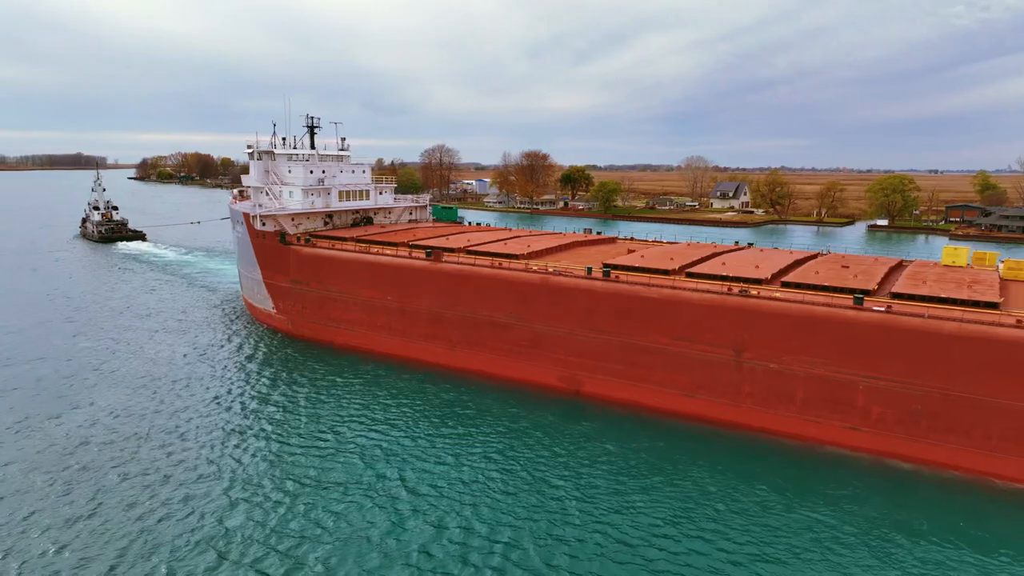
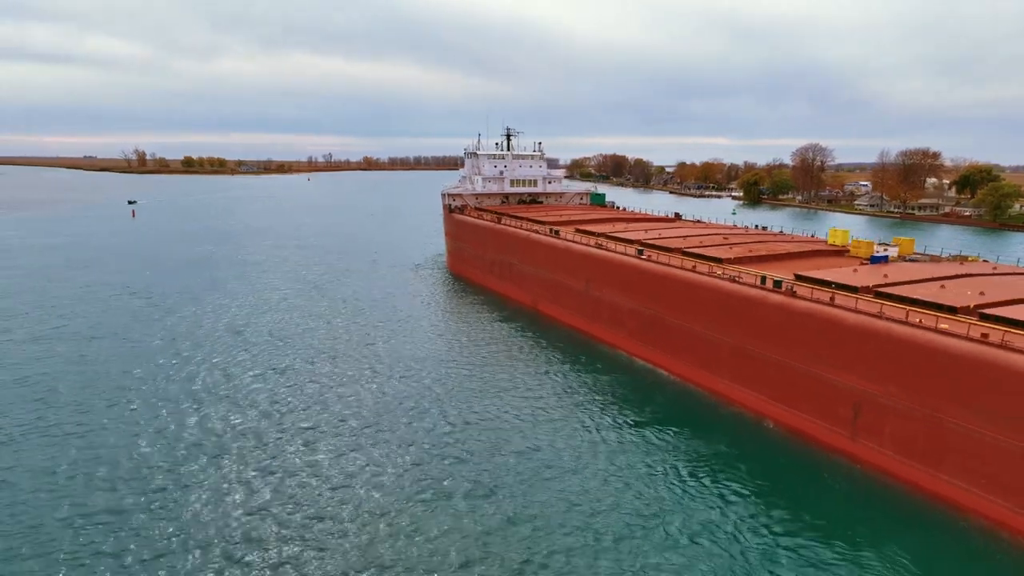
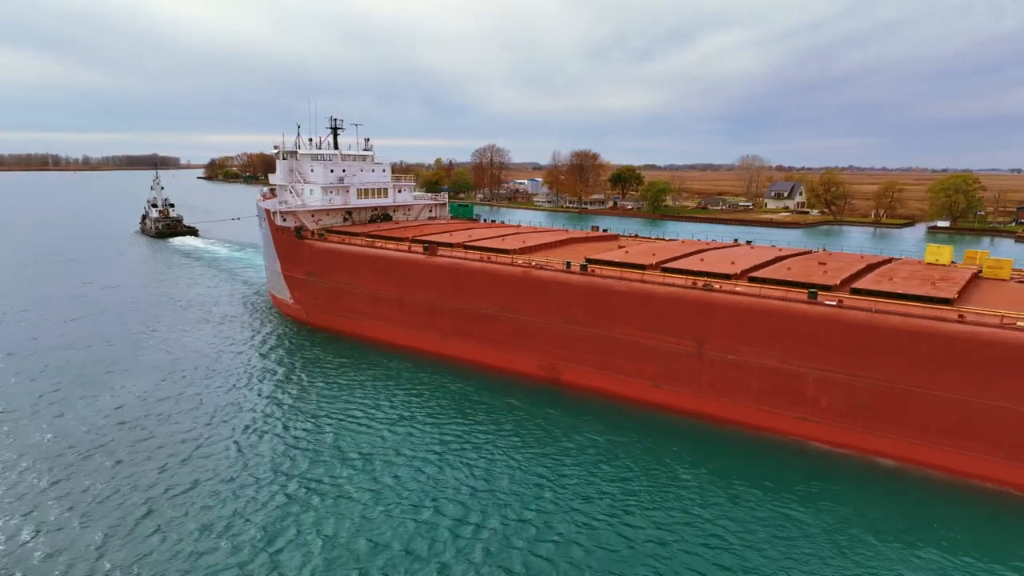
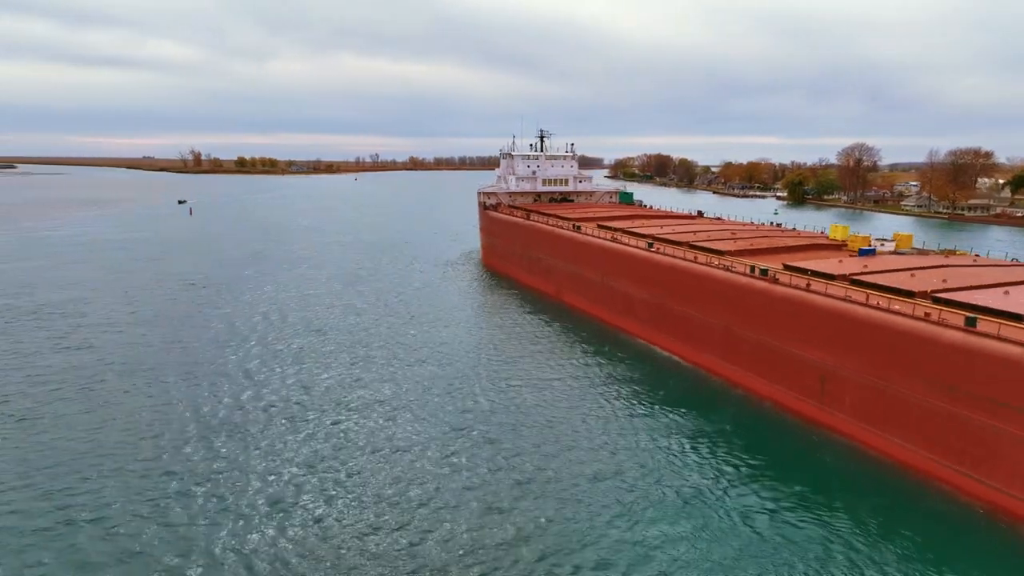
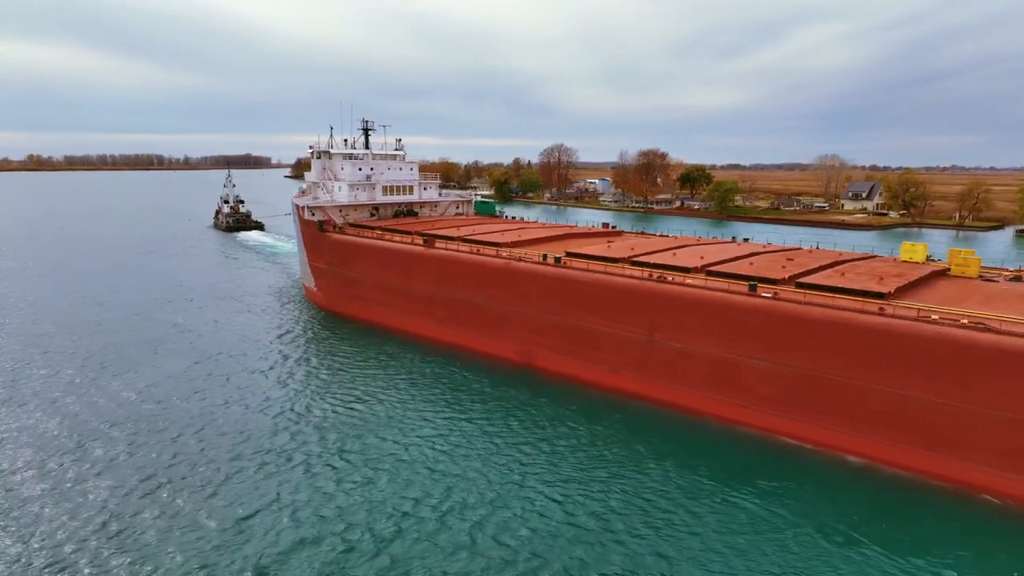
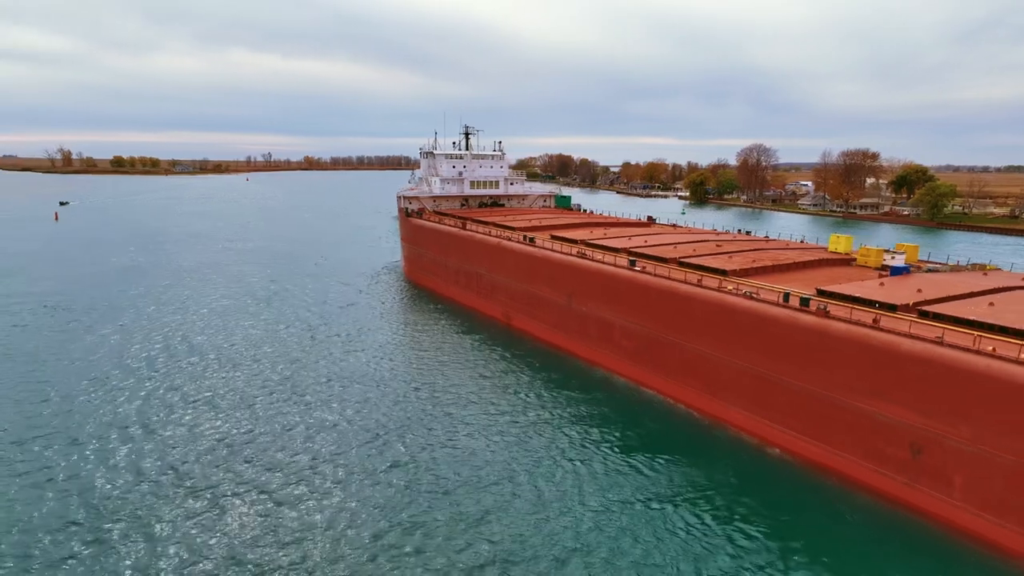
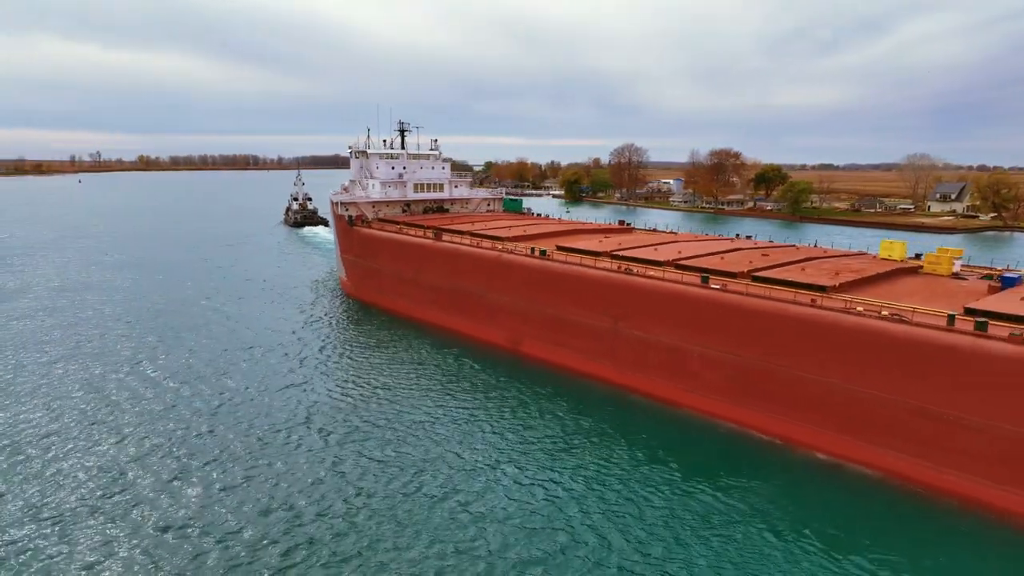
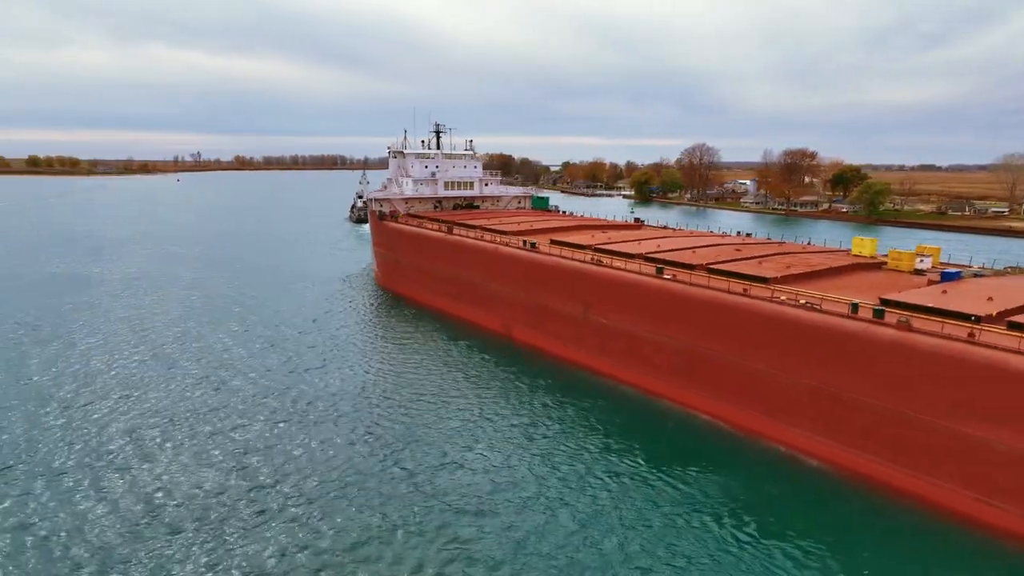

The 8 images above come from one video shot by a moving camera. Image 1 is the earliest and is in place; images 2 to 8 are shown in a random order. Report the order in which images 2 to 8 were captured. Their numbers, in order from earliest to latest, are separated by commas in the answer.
3, 5, 7, 8, 6, 2, 4
